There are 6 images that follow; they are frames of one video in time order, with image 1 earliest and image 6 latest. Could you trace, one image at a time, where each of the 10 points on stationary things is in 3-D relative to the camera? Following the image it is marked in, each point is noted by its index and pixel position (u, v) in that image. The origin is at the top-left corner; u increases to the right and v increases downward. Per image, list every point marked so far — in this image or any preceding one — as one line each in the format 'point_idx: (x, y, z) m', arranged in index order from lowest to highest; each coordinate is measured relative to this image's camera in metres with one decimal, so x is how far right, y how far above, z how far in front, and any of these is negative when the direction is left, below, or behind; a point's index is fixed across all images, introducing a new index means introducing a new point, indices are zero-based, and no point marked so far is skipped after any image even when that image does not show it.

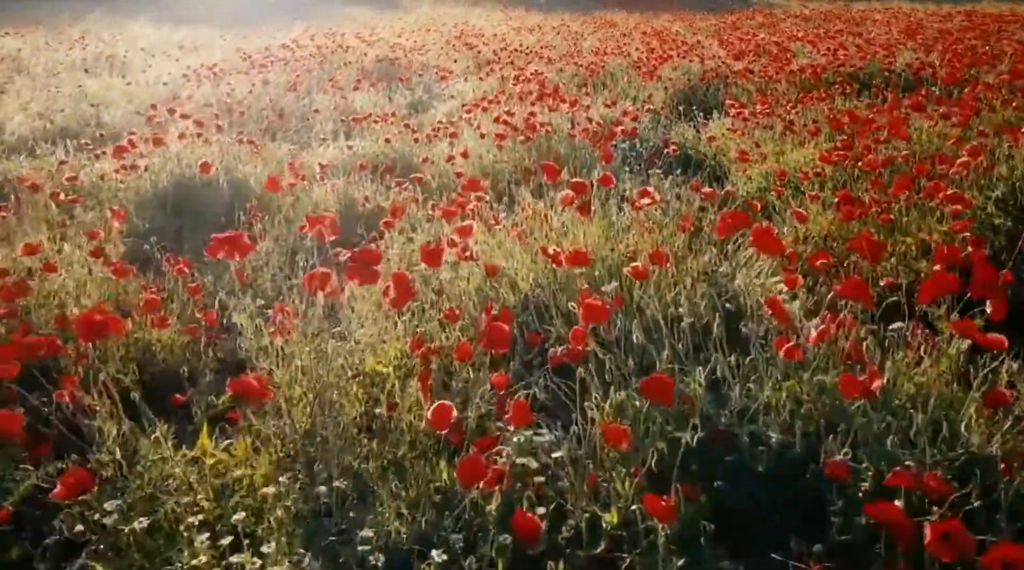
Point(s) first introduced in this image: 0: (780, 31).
0: (+4.2, +4.0, +14.9) m
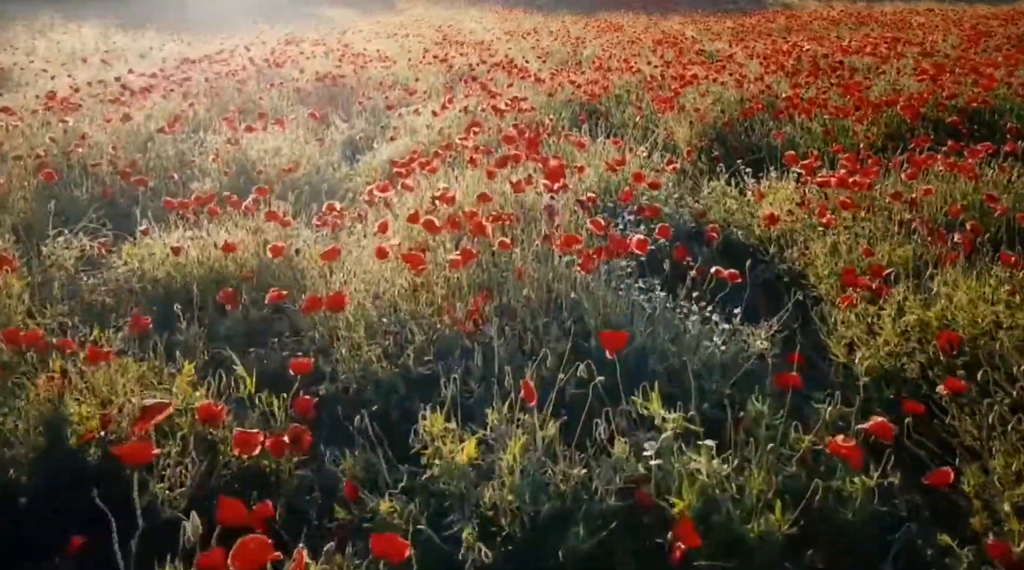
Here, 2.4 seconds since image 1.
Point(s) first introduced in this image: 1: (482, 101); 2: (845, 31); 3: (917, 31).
0: (+4.0, +3.3, +12.7) m
1: (-0.2, +1.2, +6.5) m
2: (+4.6, +3.6, +13.3) m
3: (+5.2, +3.3, +12.3) m
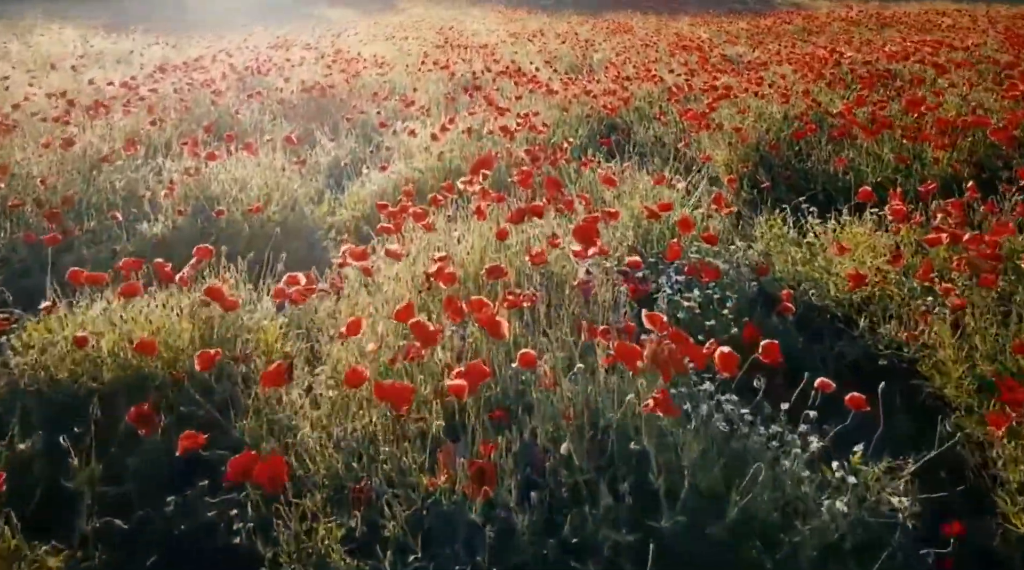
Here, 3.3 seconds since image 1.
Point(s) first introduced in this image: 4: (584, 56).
0: (+4.1, +3.1, +11.9) m
1: (-0.1, +1.0, +5.7) m
2: (+4.7, +3.3, +12.4) m
3: (+5.3, +3.0, +11.4) m
4: (+0.9, +2.8, +11.9) m
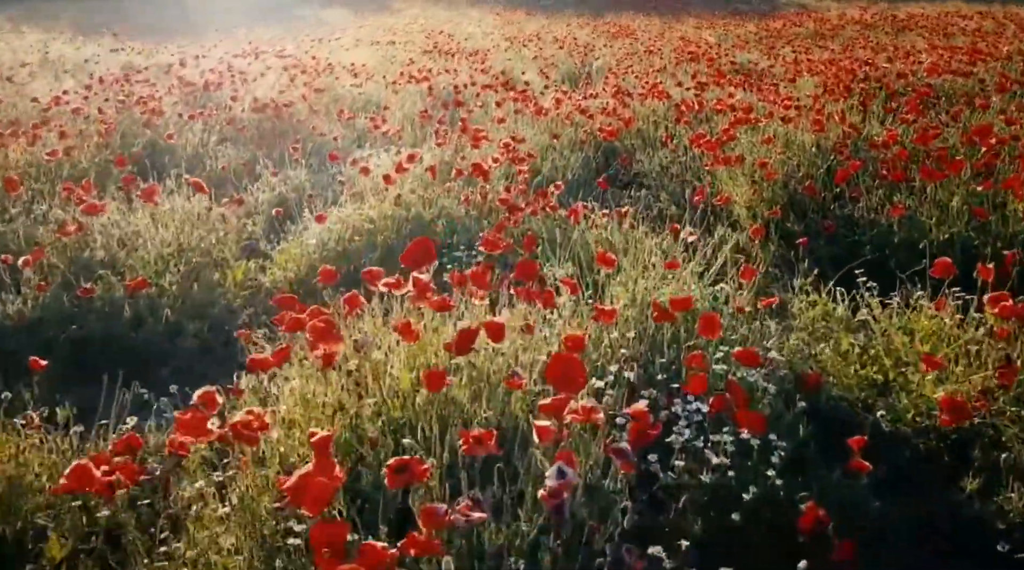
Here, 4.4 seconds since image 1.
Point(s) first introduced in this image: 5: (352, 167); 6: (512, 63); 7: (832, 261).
0: (+4.0, +2.7, +10.9) m
1: (-0.2, +0.7, +4.7) m
2: (+4.6, +3.0, +11.5) m
3: (+5.2, +2.7, +10.5) m
4: (+0.8, +2.5, +11.0) m
5: (-0.8, +0.6, +5.0) m
6: (0.0, +2.7, +11.3) m
7: (+1.3, +0.1, +3.9) m
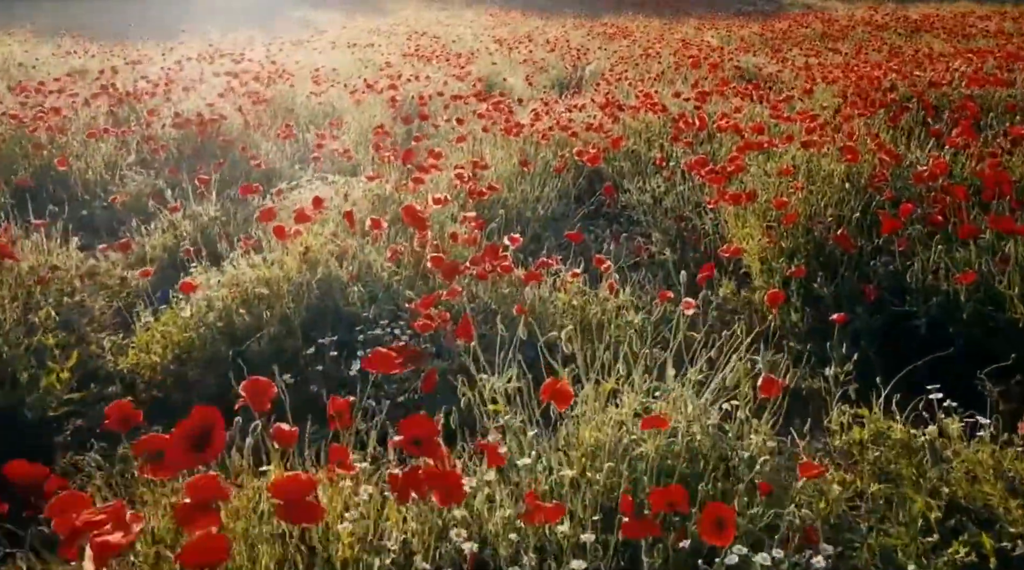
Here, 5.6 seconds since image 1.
0: (+3.8, +2.5, +10.0) m
1: (-0.4, +0.4, +3.8) m
2: (+4.4, +2.7, +10.5) m
3: (+5.0, +2.4, +9.5) m
4: (+0.6, +2.3, +10.0) m
5: (-1.0, +0.4, +4.0) m
6: (-0.2, +2.4, +10.4) m
7: (+1.1, -0.2, +2.9) m
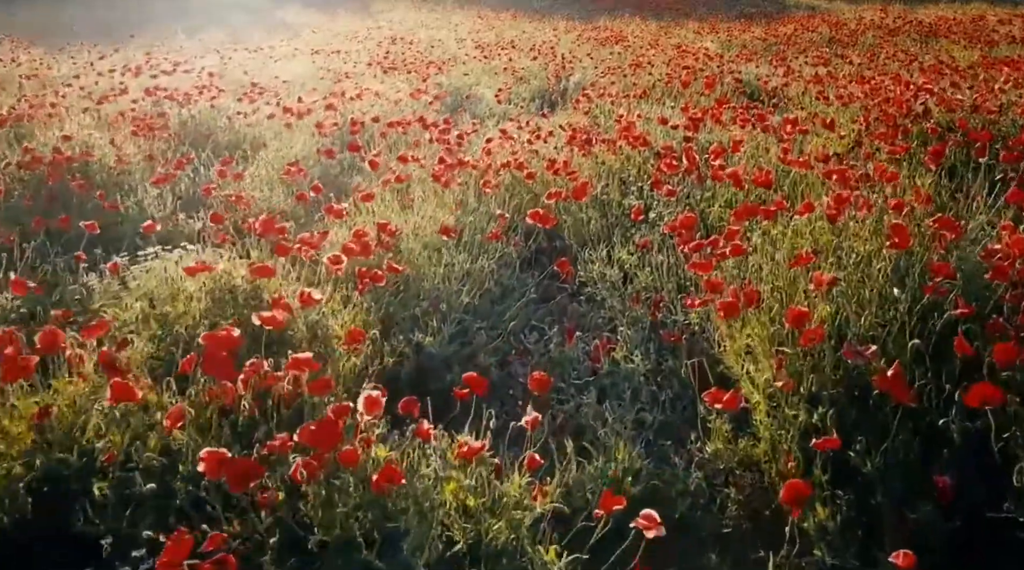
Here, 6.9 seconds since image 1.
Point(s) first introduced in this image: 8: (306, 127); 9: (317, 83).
0: (+3.6, +2.1, +8.8) m
1: (-0.7, 0.0, +2.6) m
2: (+4.2, +2.3, +9.4) m
3: (+4.7, +2.1, +8.4) m
4: (+0.4, +1.9, +8.9) m
5: (-1.3, 0.0, +2.9) m
6: (-0.4, +2.0, +9.3) m
7: (+0.8, -0.5, +1.8) m
8: (-1.3, +1.0, +6.0) m
9: (-1.8, +1.9, +8.6) m
